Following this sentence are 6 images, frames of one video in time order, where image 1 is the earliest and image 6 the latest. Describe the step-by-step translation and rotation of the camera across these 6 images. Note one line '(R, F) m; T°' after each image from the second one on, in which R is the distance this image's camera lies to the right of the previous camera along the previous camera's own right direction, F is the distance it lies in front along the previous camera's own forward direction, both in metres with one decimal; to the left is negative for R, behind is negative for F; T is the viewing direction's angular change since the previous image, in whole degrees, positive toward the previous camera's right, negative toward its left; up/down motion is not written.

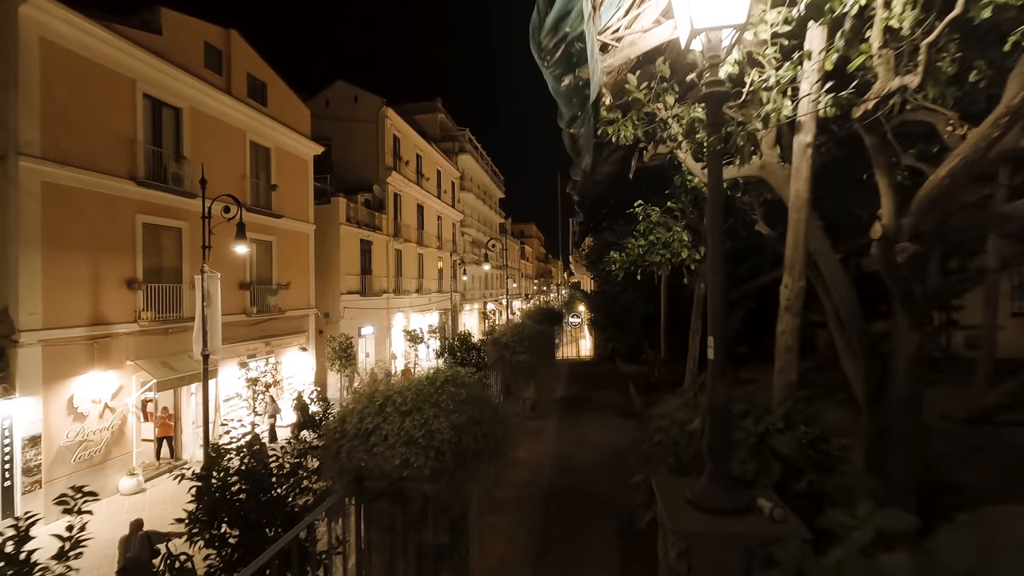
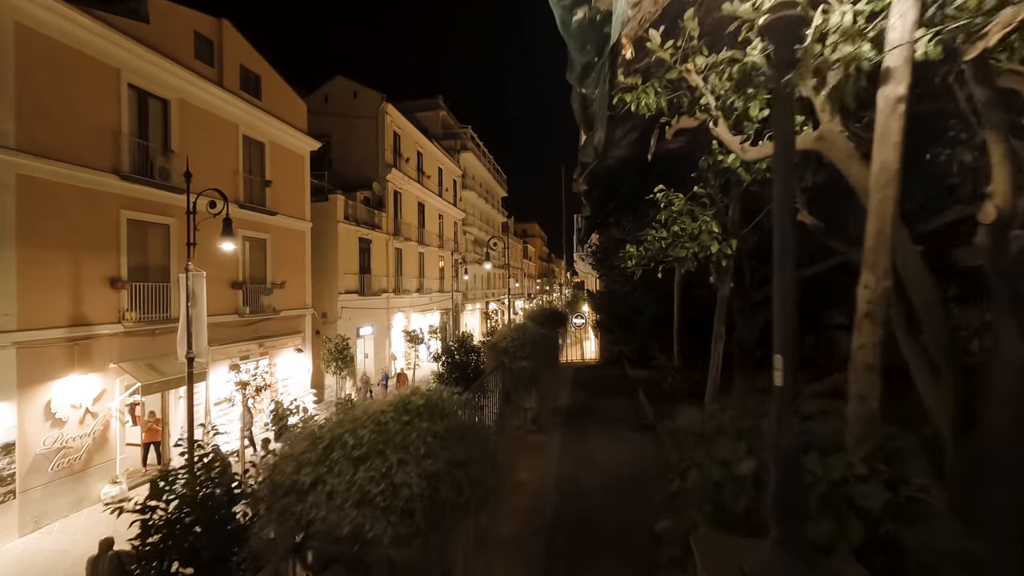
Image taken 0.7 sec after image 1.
(0.0, +0.7) m; 0°
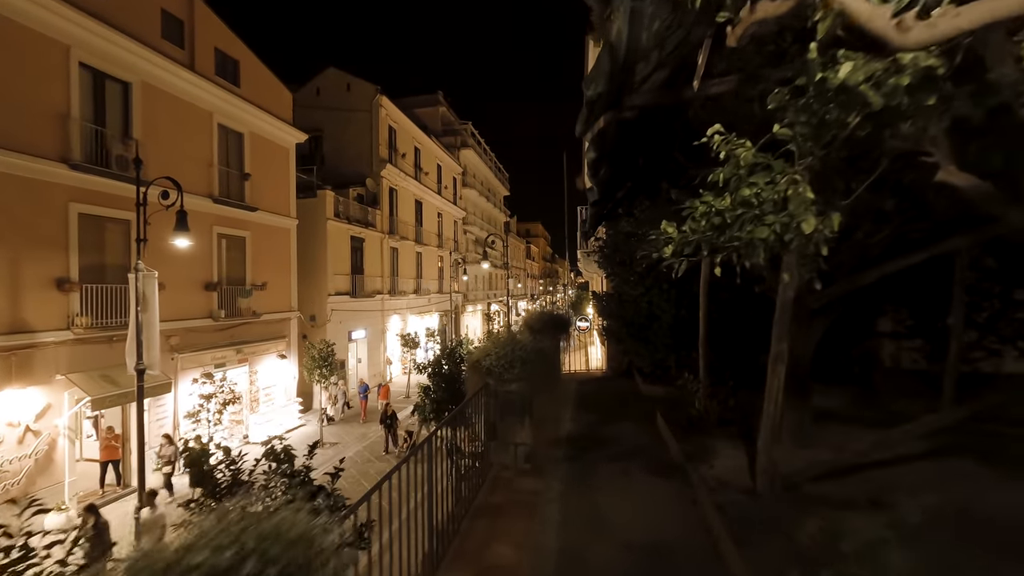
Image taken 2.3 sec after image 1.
(+0.2, +1.5) m; 0°
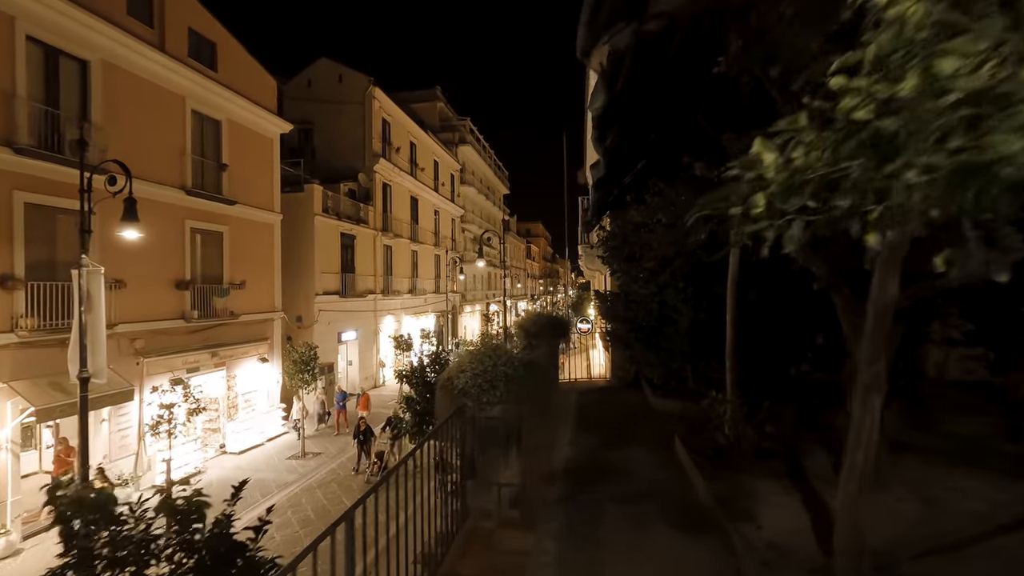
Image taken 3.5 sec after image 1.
(+0.2, +1.2) m; 0°
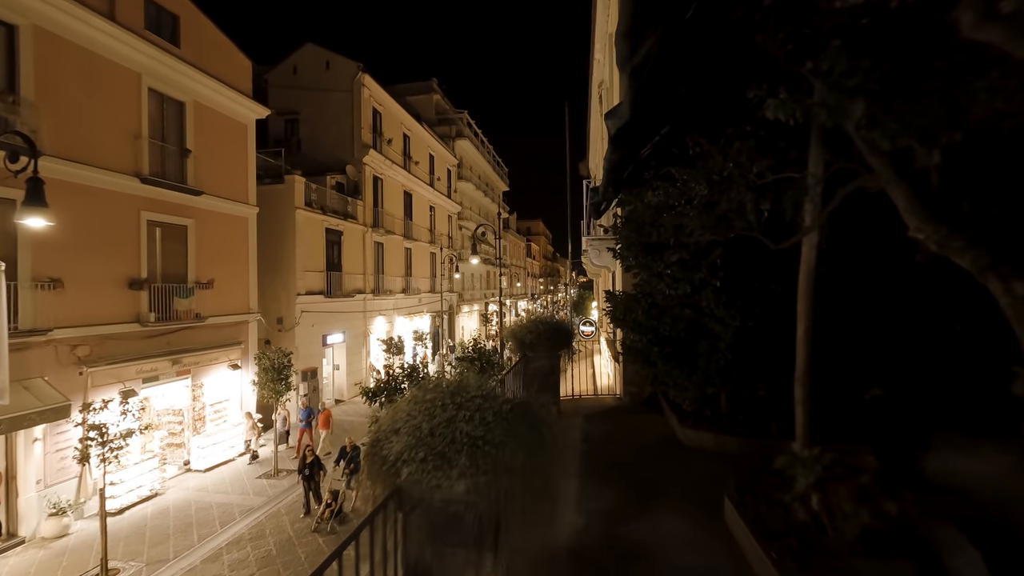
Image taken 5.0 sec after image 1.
(+0.1, +1.6) m; 0°
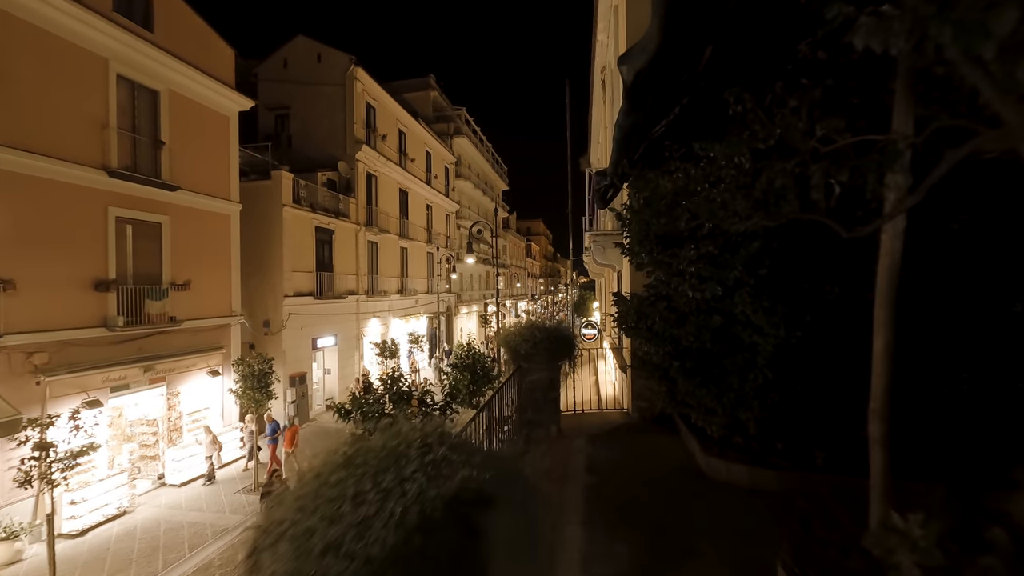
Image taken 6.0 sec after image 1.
(+0.1, +1.0) m; 0°
